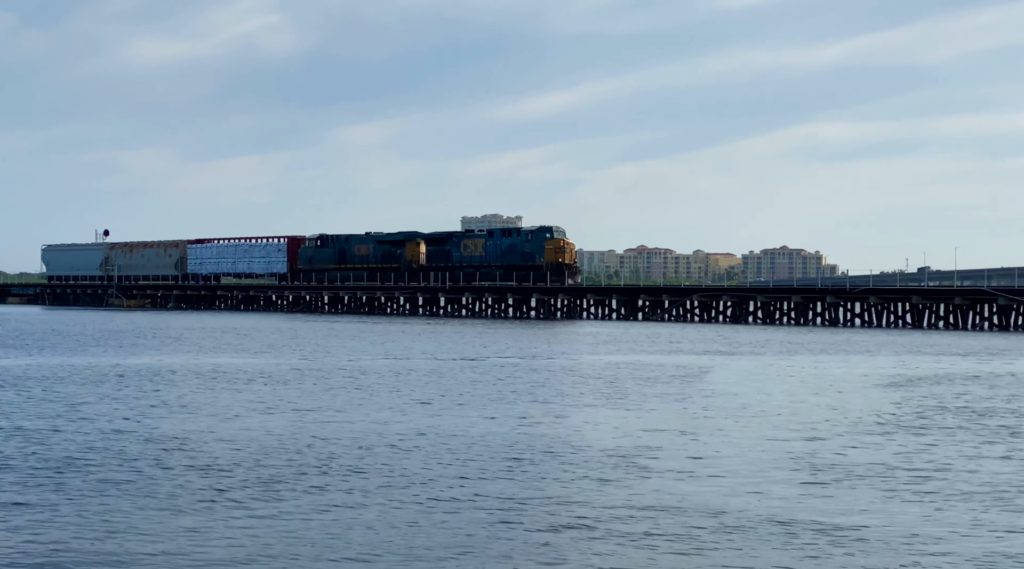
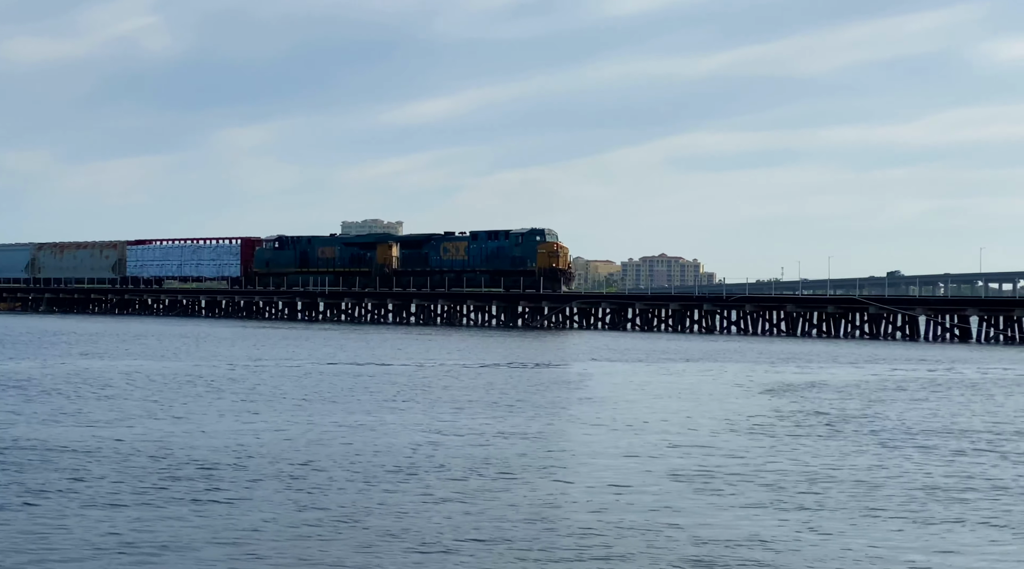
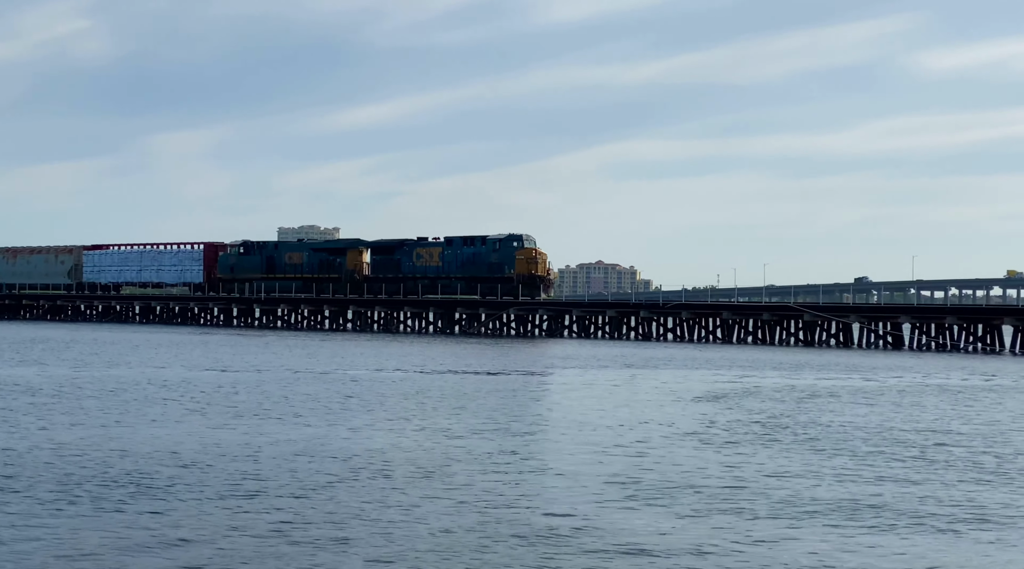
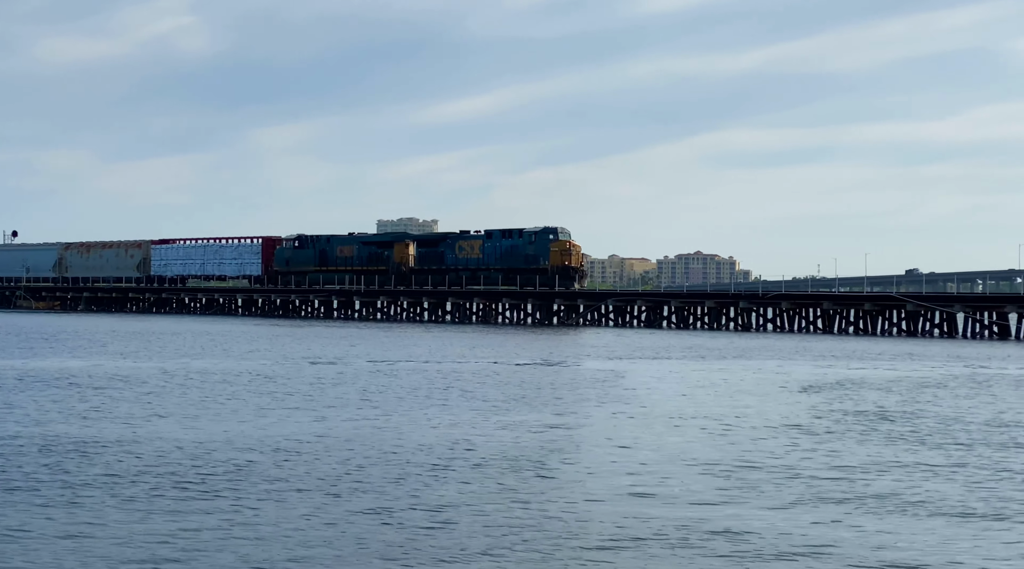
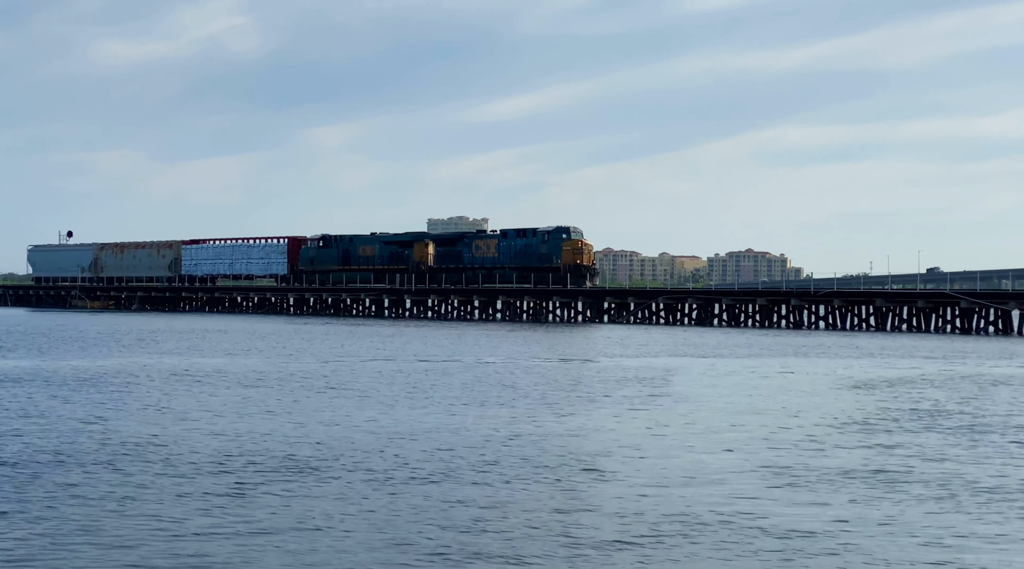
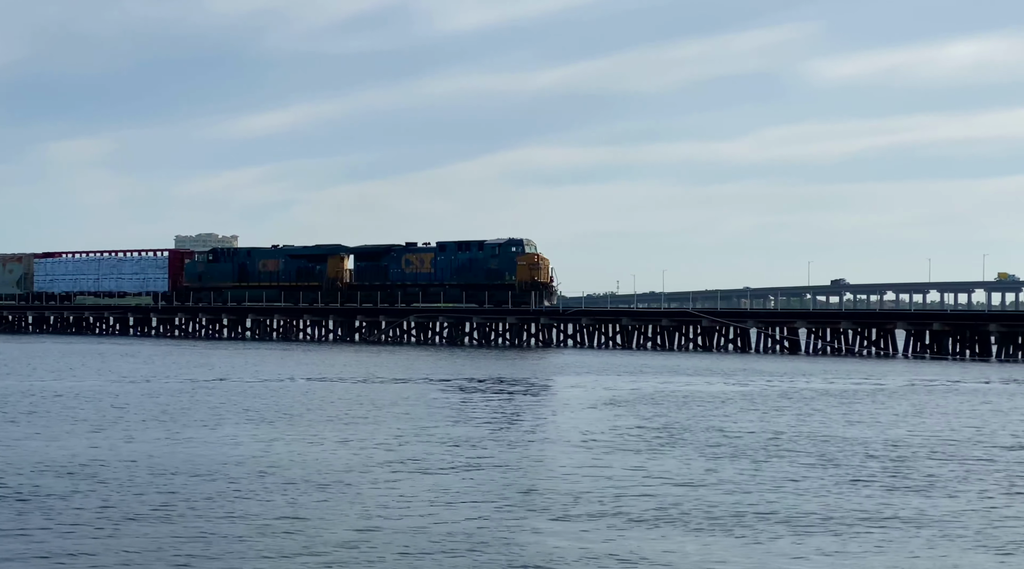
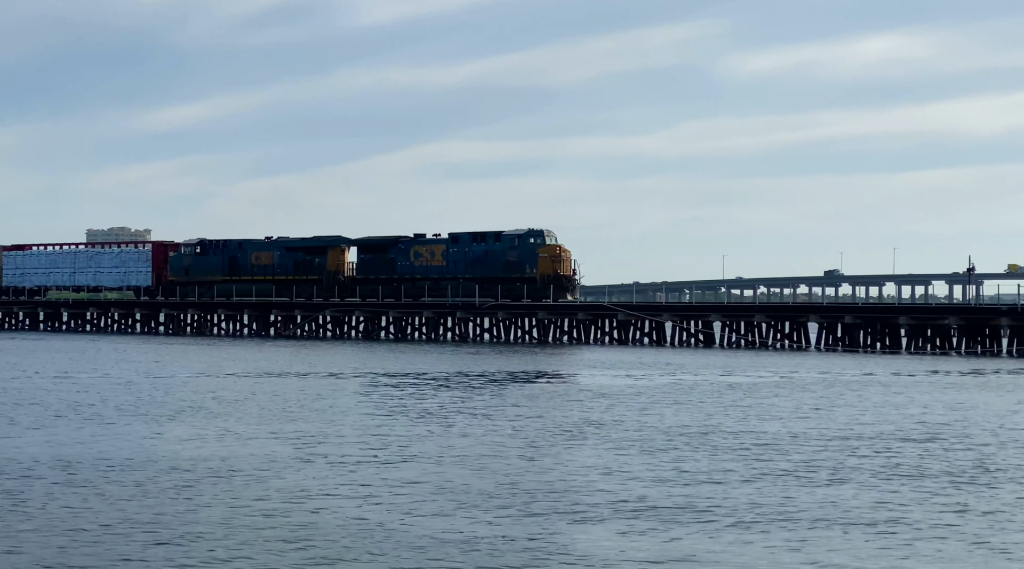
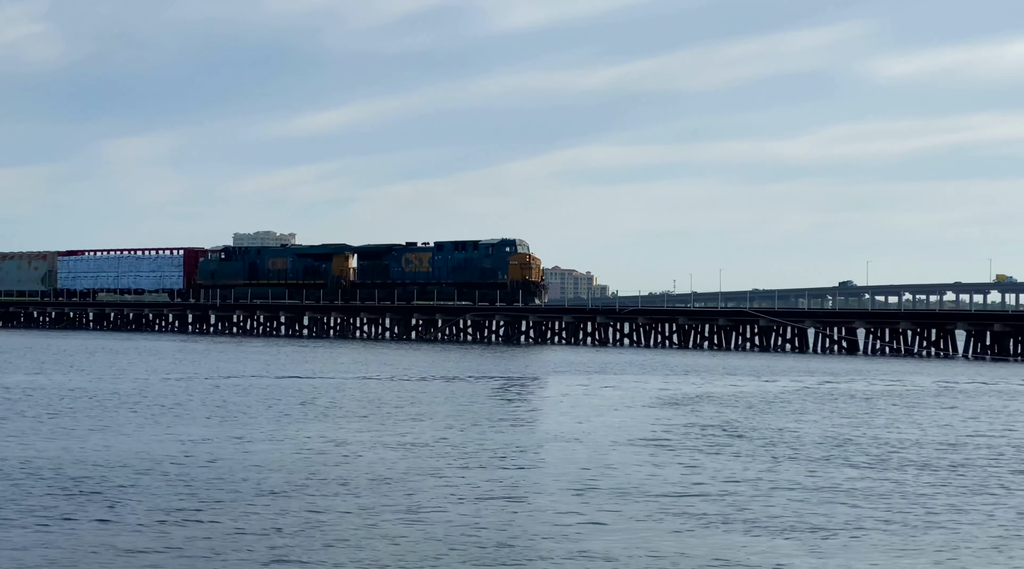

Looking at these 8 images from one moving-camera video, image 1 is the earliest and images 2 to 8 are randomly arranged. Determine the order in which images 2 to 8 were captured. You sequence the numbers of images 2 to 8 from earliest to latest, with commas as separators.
5, 4, 2, 3, 8, 6, 7
